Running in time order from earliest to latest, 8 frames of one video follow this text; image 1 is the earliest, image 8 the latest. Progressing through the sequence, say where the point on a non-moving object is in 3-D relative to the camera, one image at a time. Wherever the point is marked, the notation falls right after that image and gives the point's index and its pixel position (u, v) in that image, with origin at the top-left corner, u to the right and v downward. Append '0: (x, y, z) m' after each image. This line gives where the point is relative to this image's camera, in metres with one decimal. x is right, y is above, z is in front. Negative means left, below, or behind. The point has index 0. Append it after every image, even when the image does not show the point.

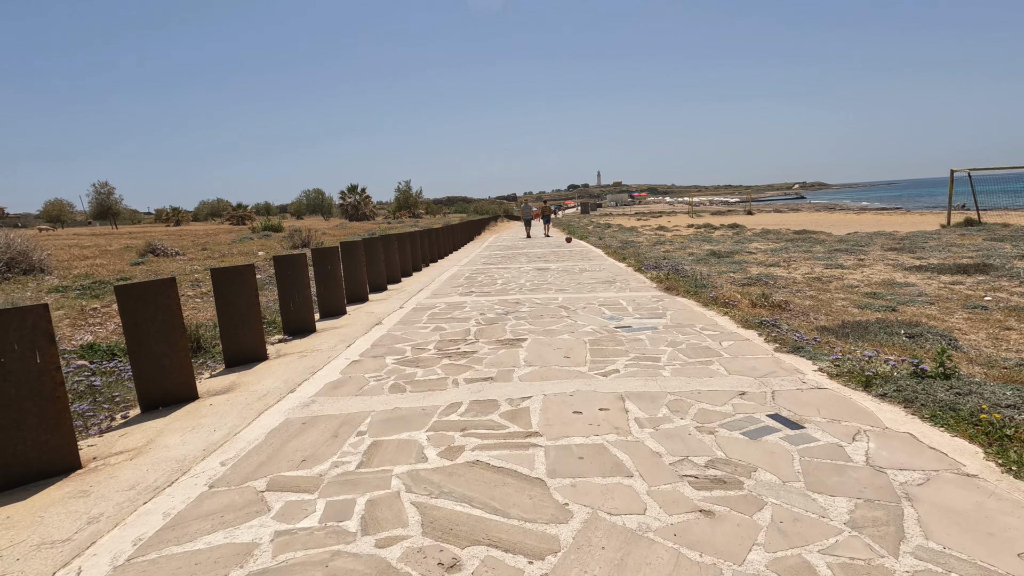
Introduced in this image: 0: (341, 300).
0: (-2.7, -0.2, +8.3) m
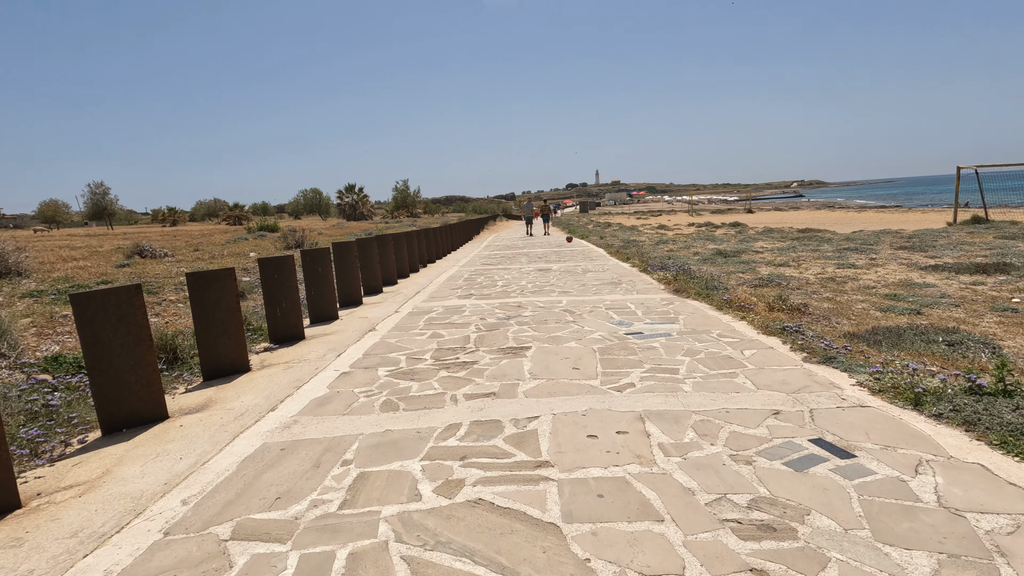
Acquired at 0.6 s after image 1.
0: (-2.6, -0.2, +7.8) m
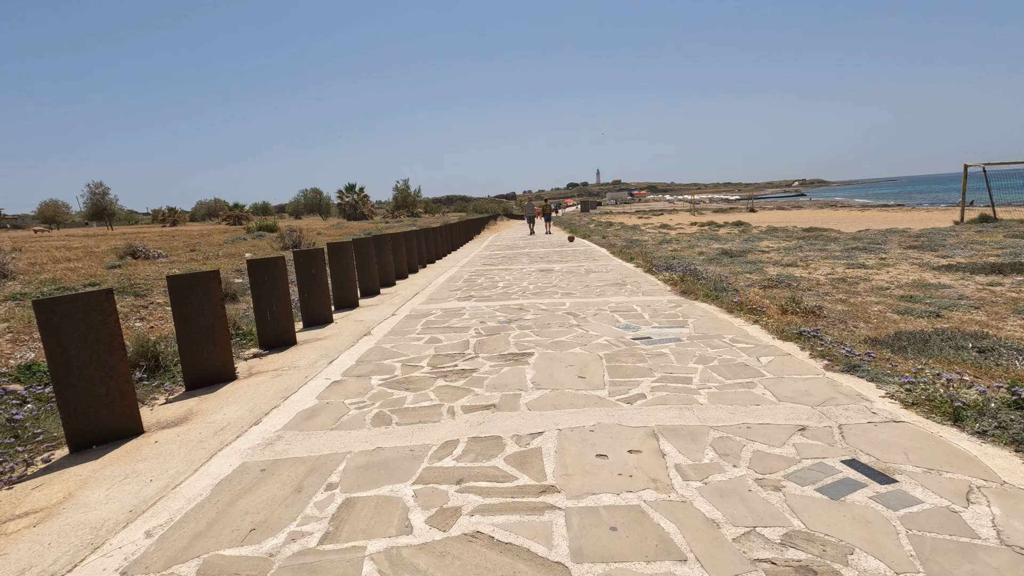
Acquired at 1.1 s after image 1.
0: (-2.6, -0.3, +7.5) m
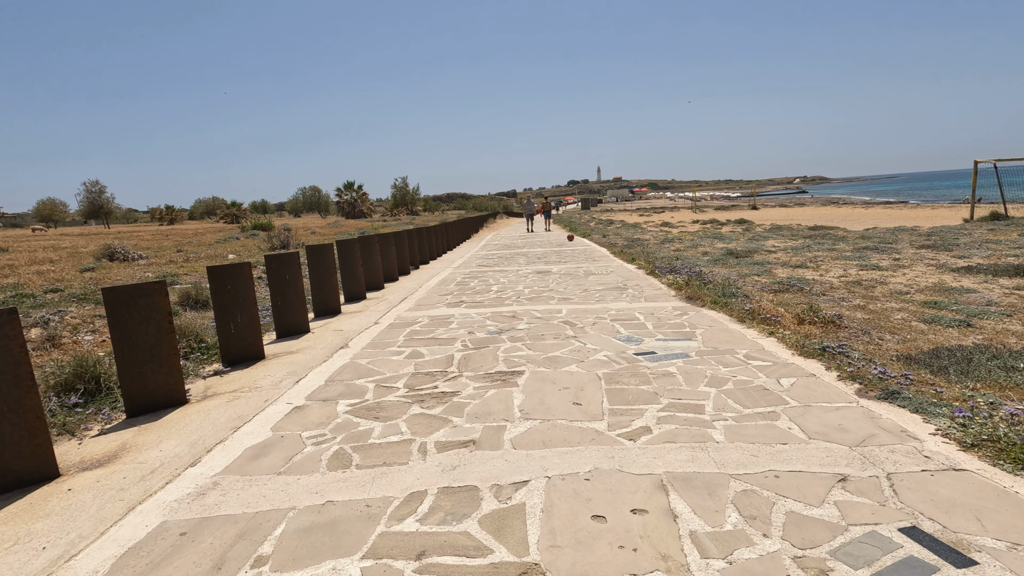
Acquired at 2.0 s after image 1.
0: (-2.7, -0.4, +6.9) m
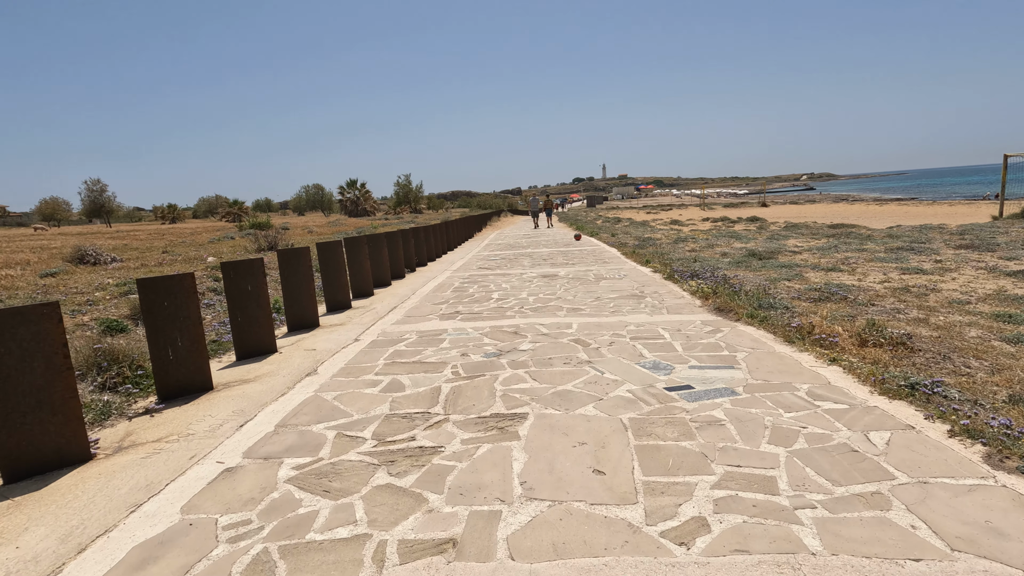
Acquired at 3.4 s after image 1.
0: (-2.7, -0.5, +5.9) m
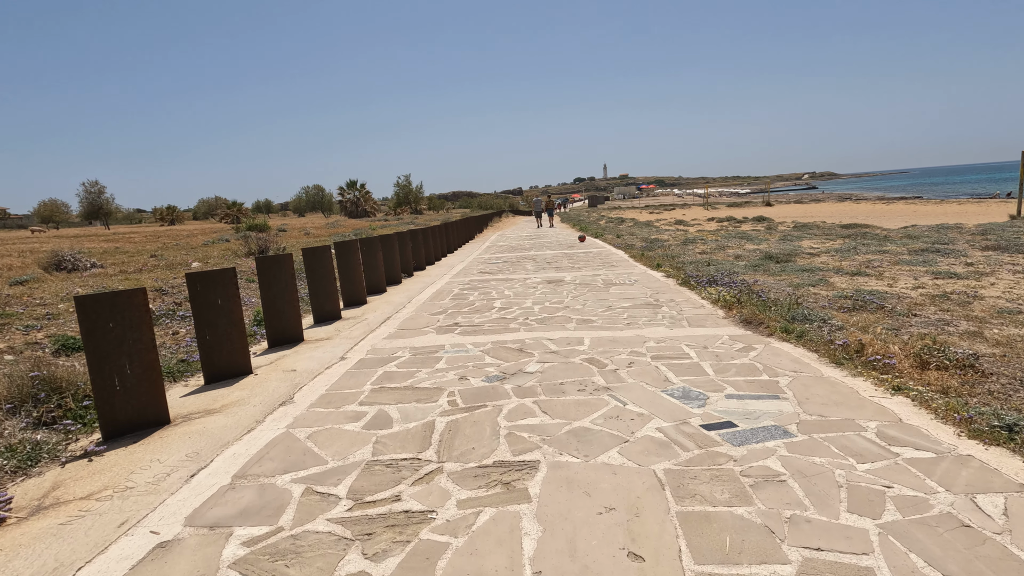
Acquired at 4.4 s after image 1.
0: (-2.7, -0.6, +5.2) m
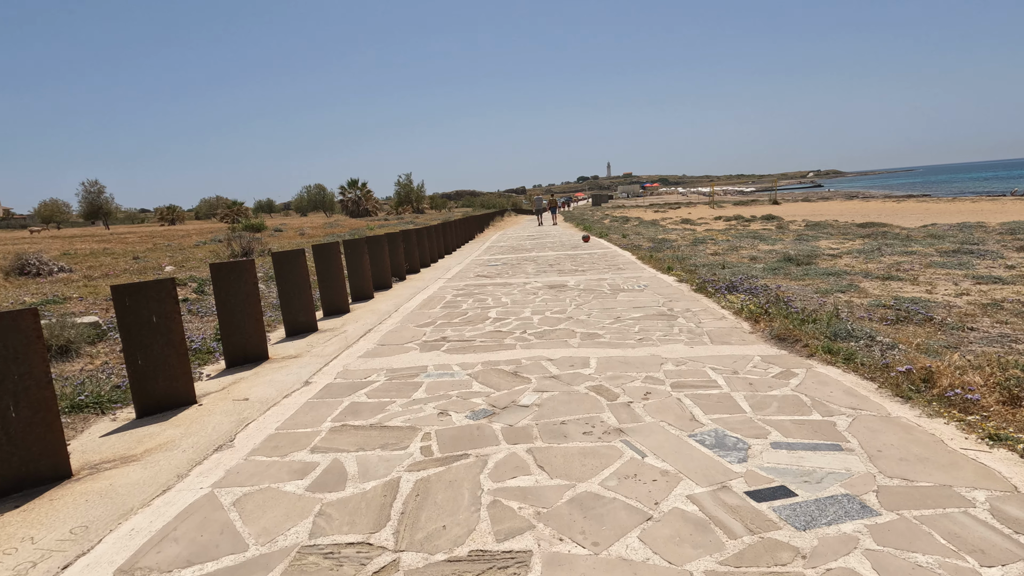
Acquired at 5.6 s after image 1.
0: (-2.7, -0.7, +4.4) m
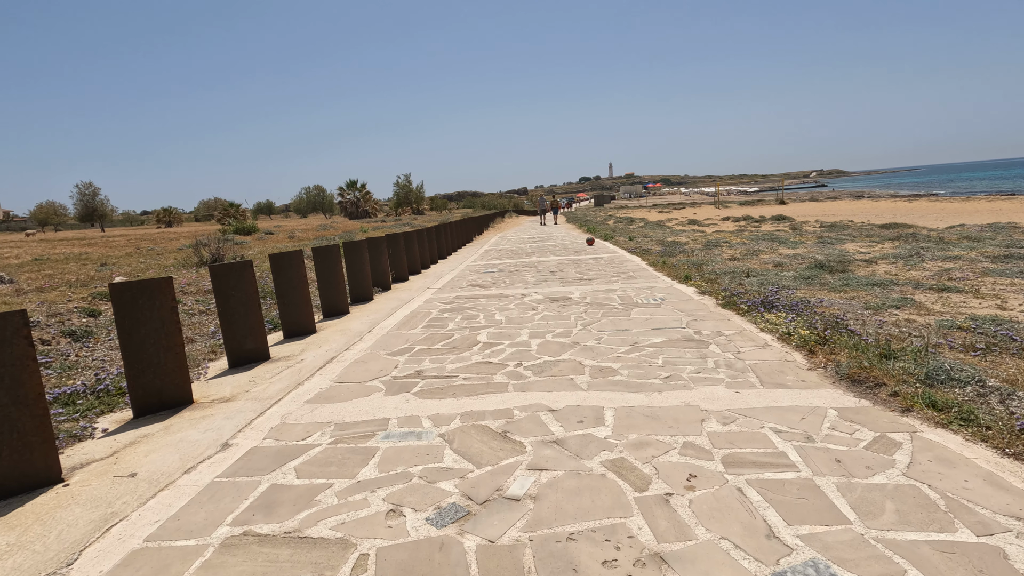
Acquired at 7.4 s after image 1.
0: (-2.8, -0.9, +3.2) m
